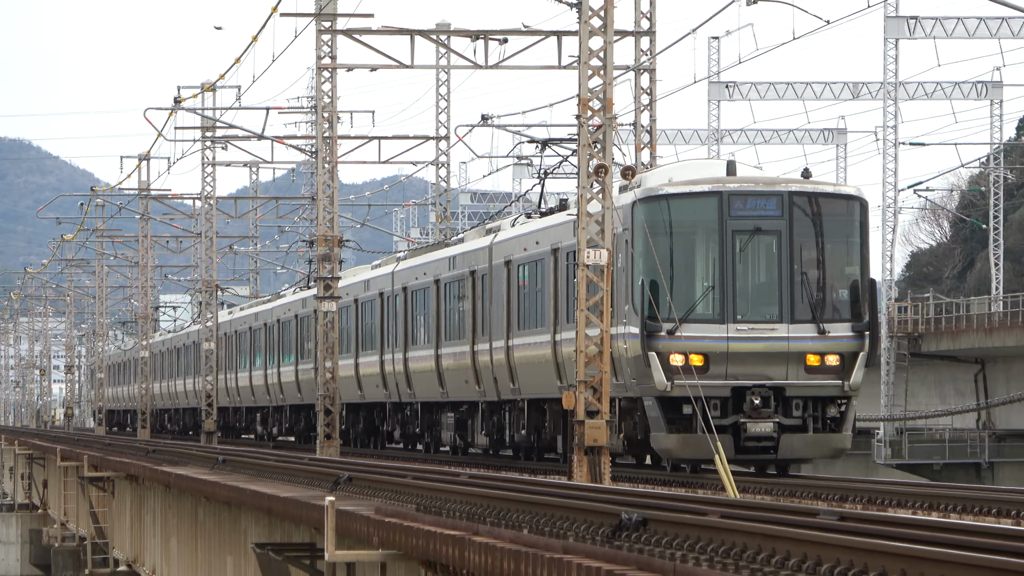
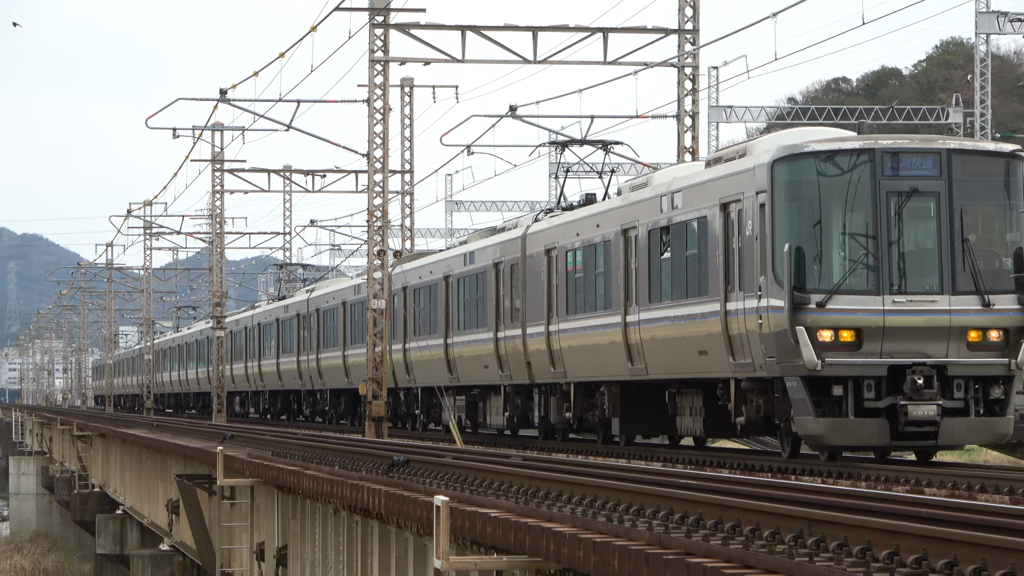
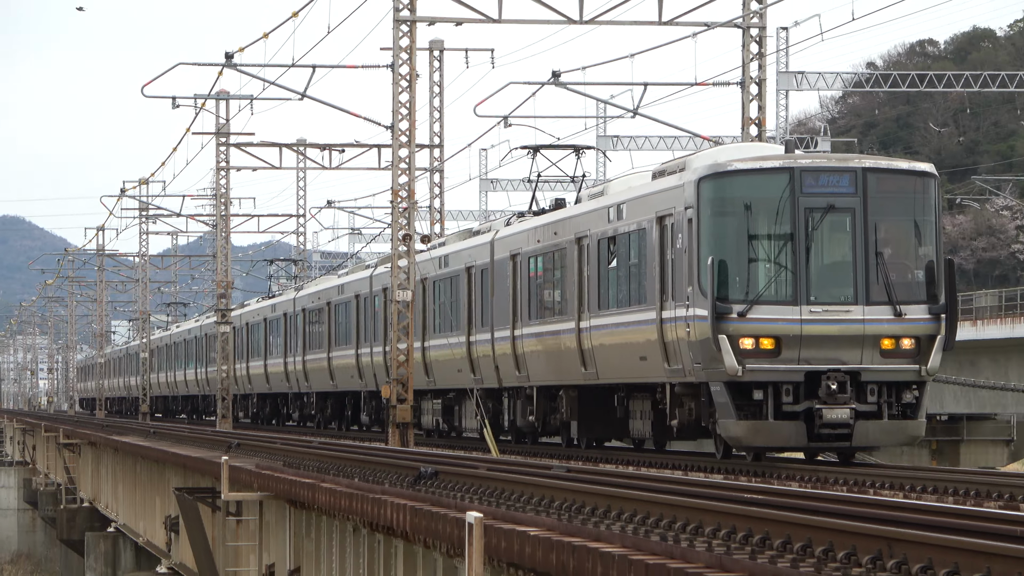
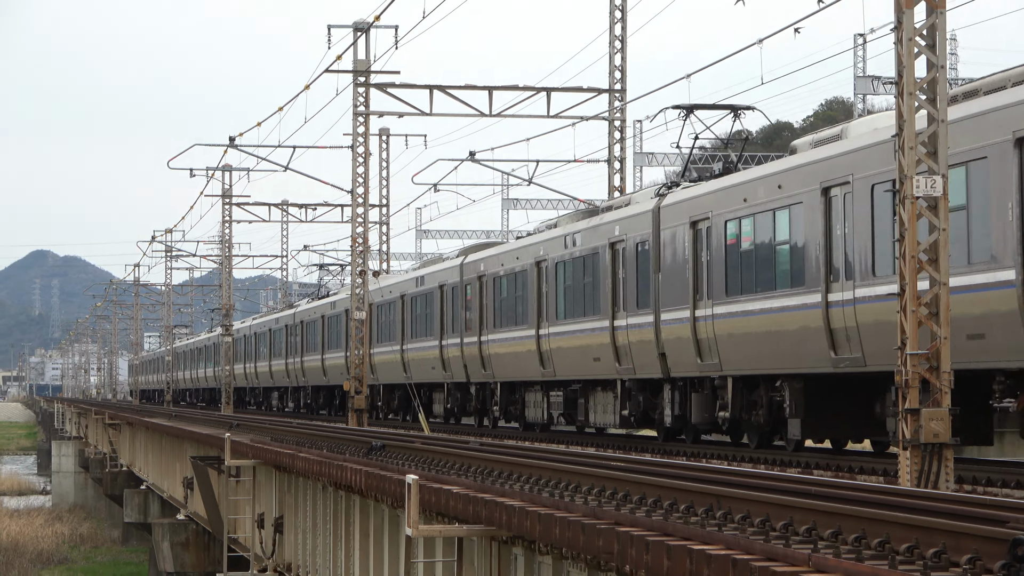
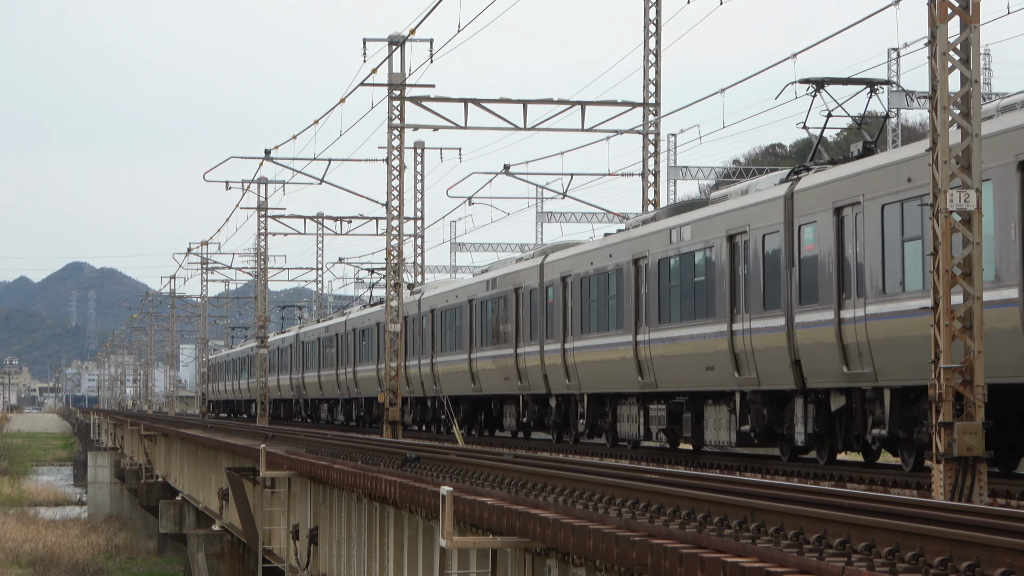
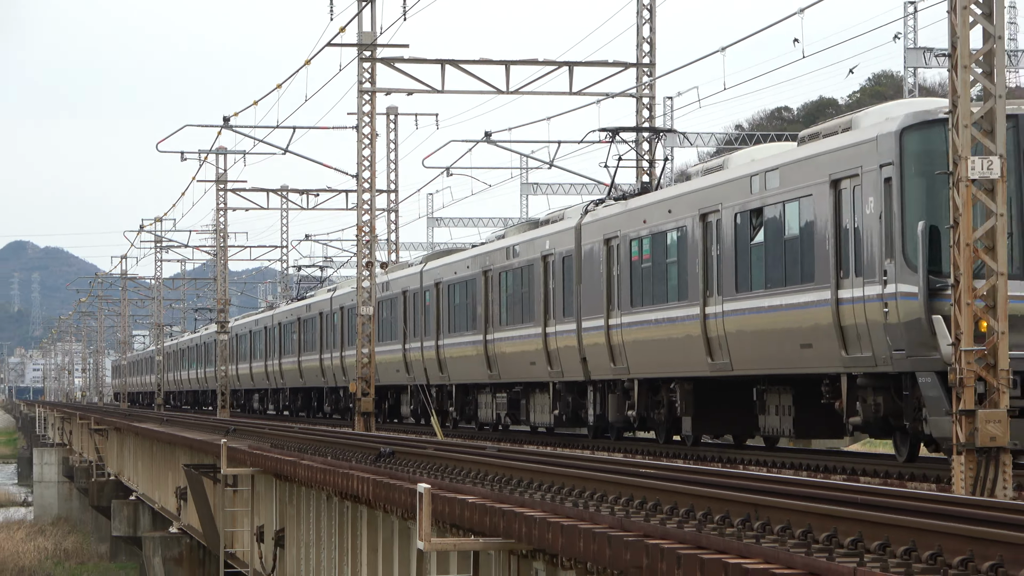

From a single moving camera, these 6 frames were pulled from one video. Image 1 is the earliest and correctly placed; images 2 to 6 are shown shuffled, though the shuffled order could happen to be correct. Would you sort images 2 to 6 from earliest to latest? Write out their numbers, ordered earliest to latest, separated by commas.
3, 2, 6, 4, 5
